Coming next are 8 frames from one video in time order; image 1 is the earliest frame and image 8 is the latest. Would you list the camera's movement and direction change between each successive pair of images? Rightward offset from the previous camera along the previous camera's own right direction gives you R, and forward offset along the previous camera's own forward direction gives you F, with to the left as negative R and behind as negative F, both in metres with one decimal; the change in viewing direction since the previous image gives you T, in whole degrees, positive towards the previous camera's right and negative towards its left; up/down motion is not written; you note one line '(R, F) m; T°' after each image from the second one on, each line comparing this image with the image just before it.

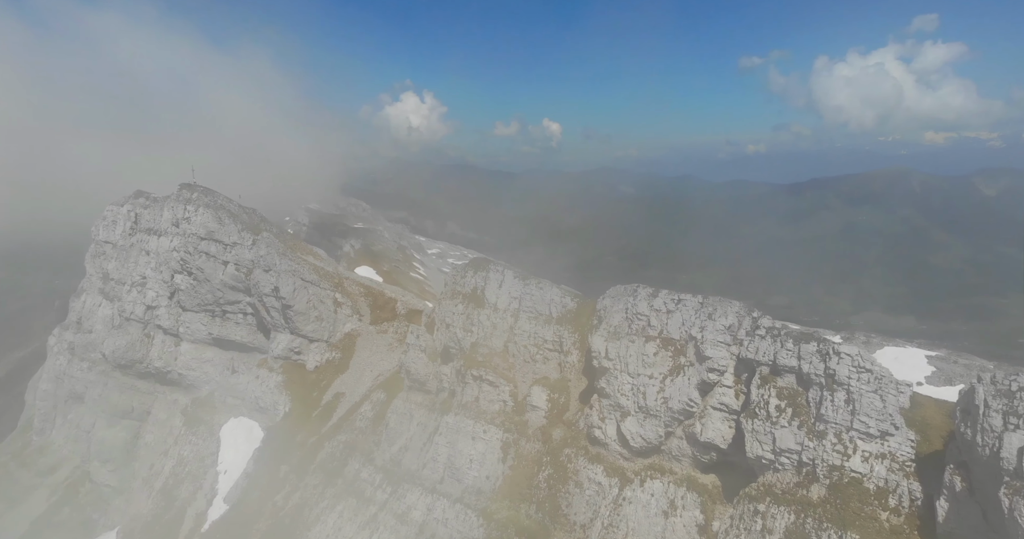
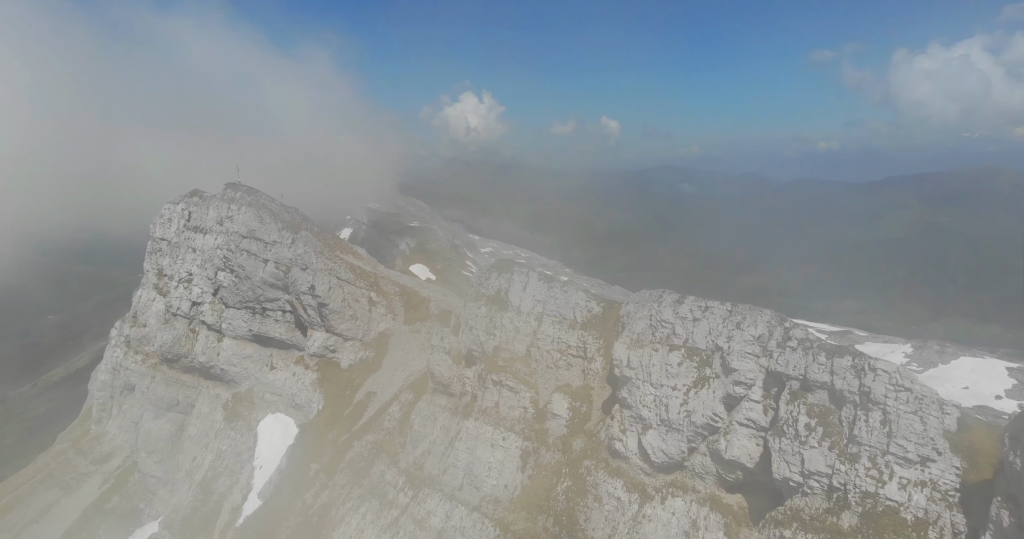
(+3.0, +2.0) m; -5°
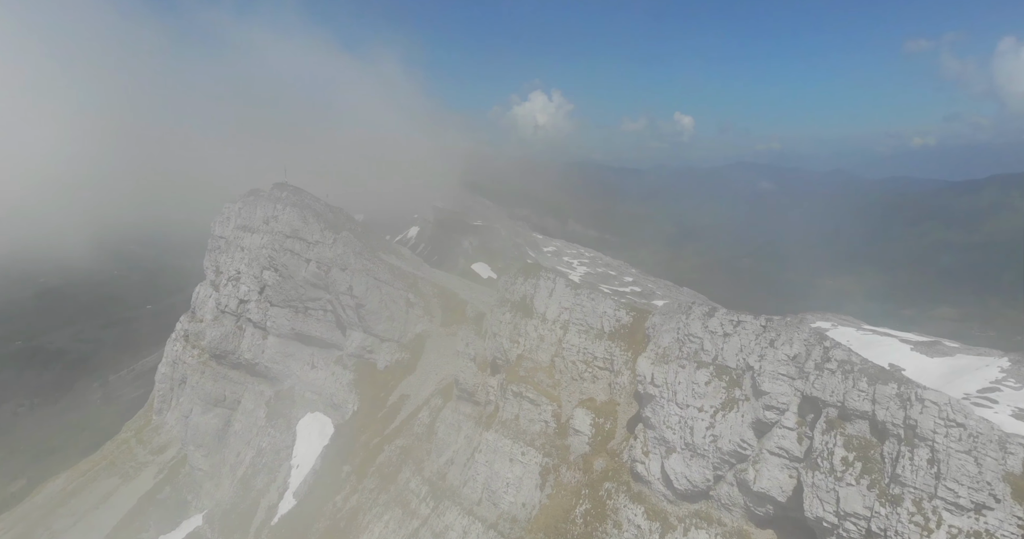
(+3.8, +3.1) m; -6°
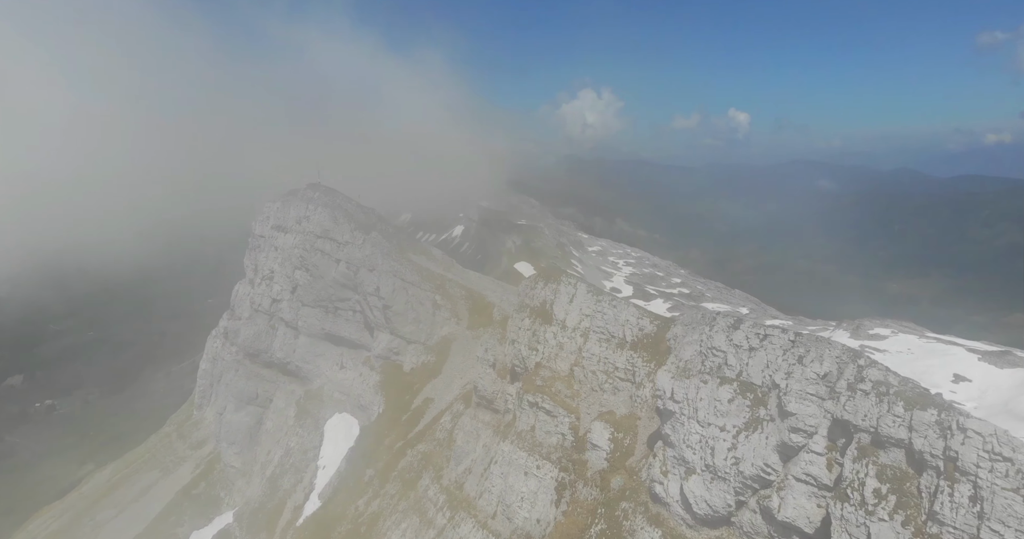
(+2.5, +2.2) m; -4°
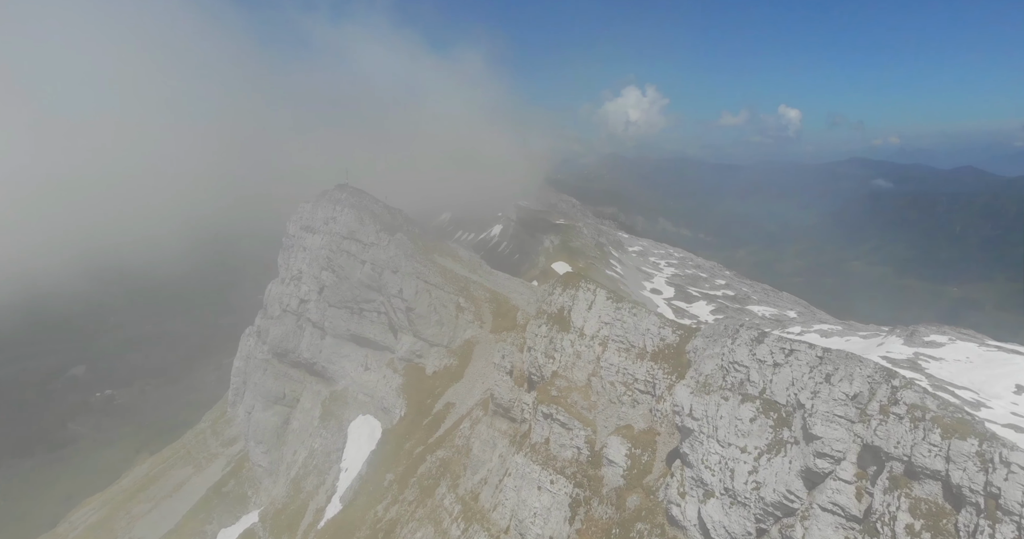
(+2.1, +2.1) m; -4°
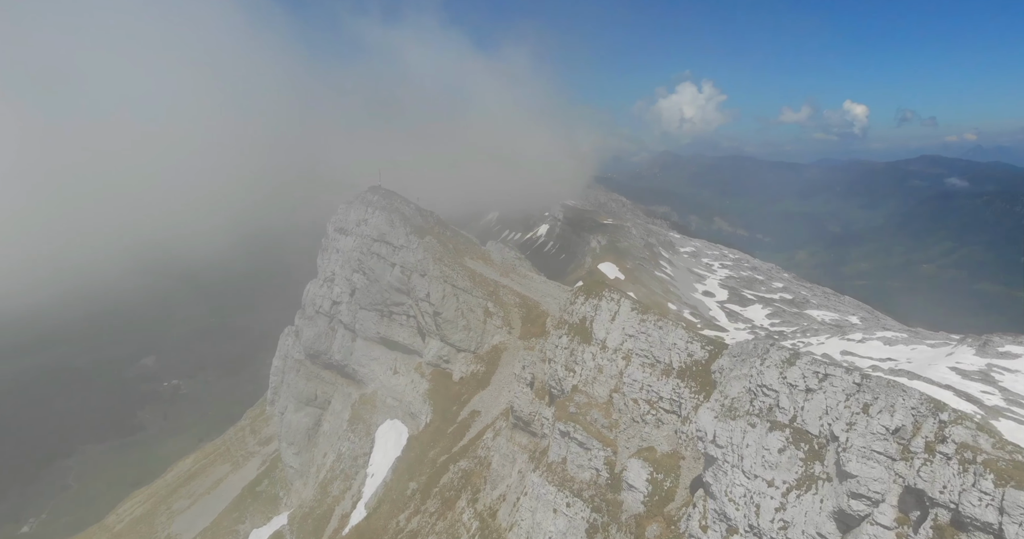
(+2.5, +2.8) m; -5°
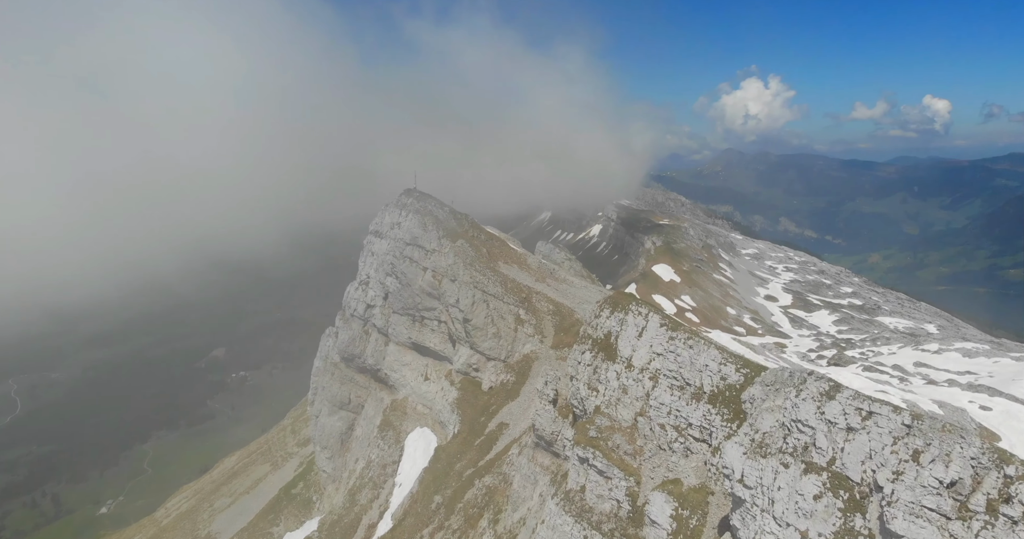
(+2.7, +3.4) m; -5°
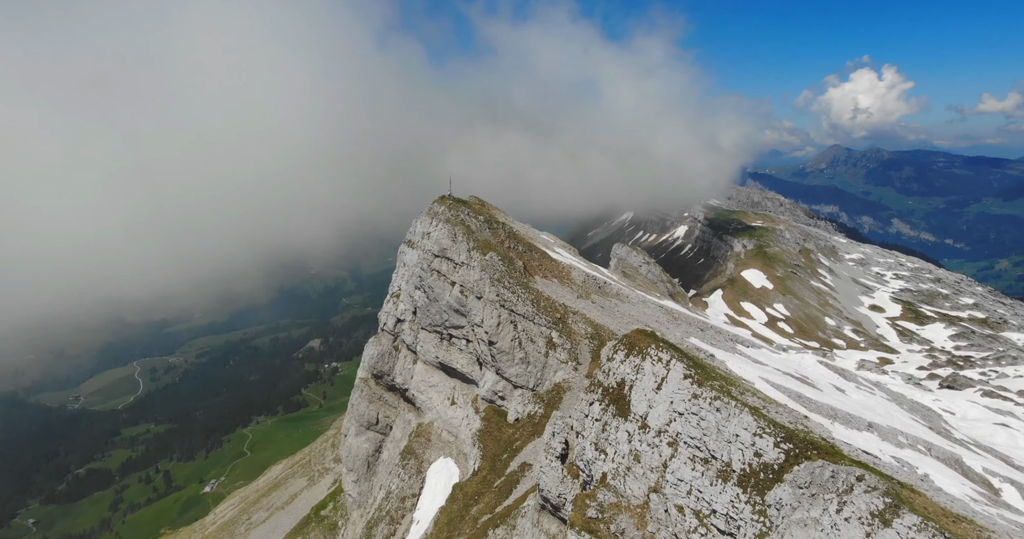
(+6.0, +9.1) m; -8°
